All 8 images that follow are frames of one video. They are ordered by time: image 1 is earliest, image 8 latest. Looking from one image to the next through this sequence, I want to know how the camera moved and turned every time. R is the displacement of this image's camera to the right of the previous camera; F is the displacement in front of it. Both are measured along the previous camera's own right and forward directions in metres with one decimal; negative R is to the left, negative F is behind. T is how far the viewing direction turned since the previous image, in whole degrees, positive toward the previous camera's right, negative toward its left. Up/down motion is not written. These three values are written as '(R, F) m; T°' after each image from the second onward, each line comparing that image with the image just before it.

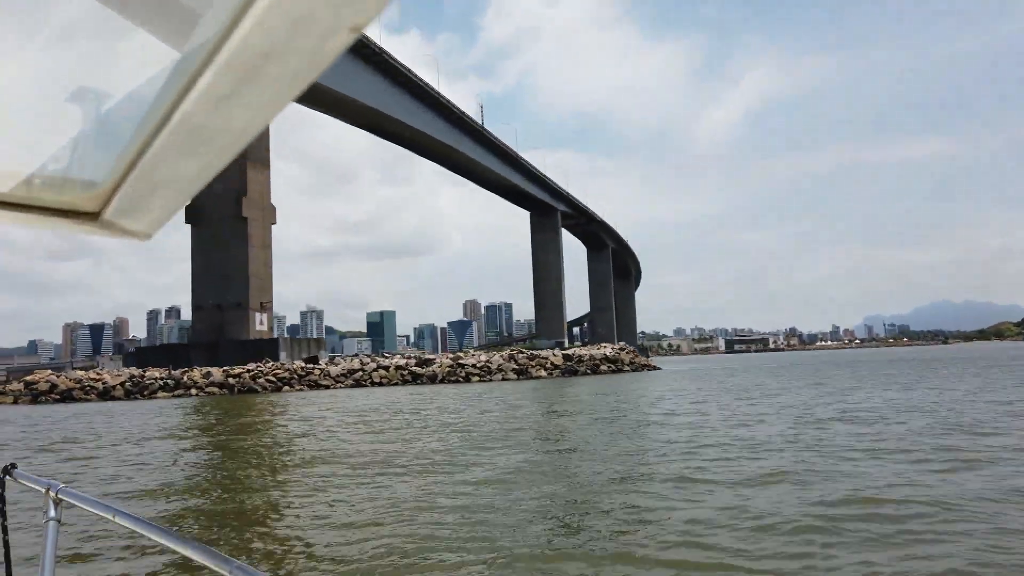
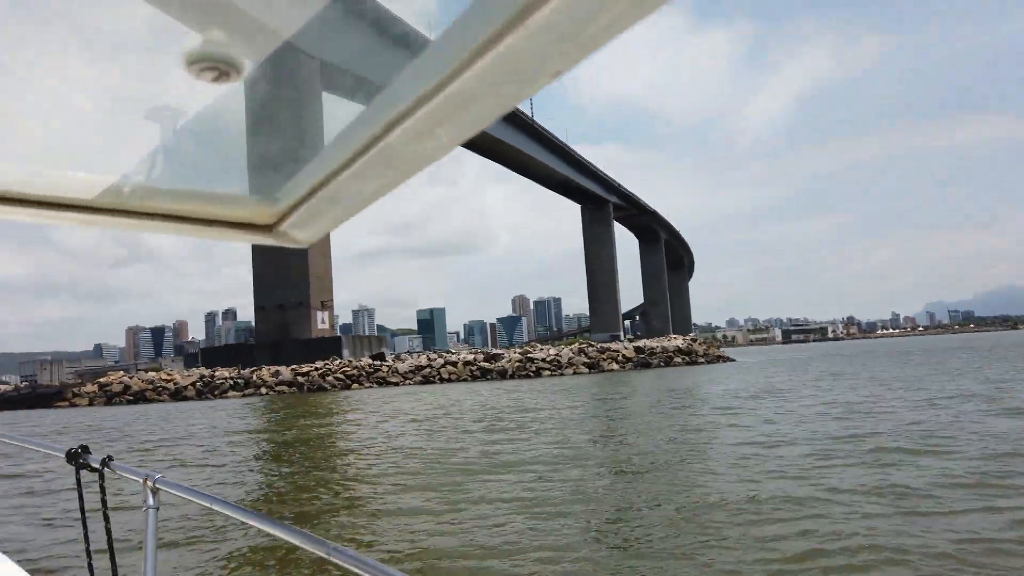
(-0.6, +0.4) m; -4°
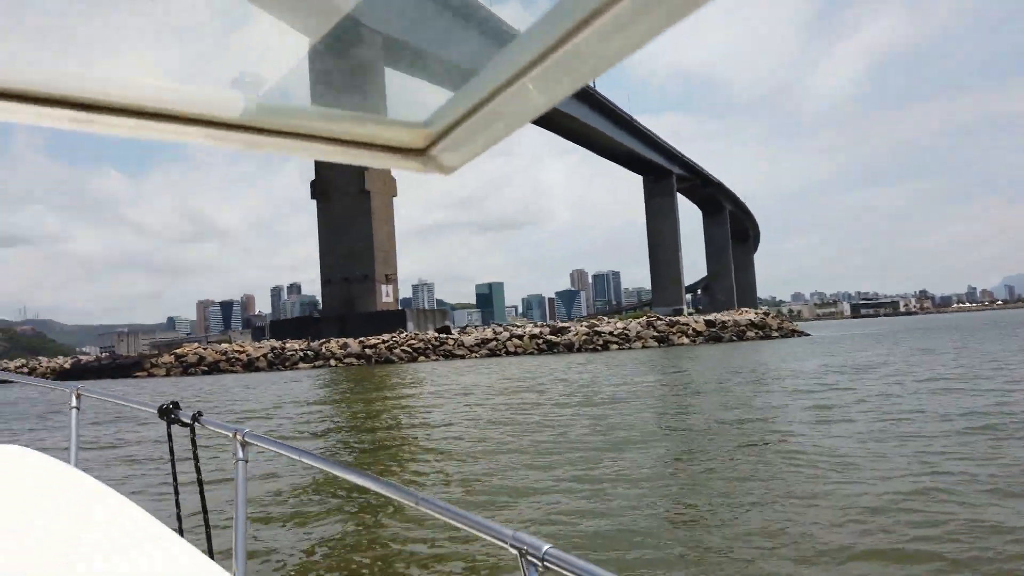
(-0.2, +0.2) m; -4°
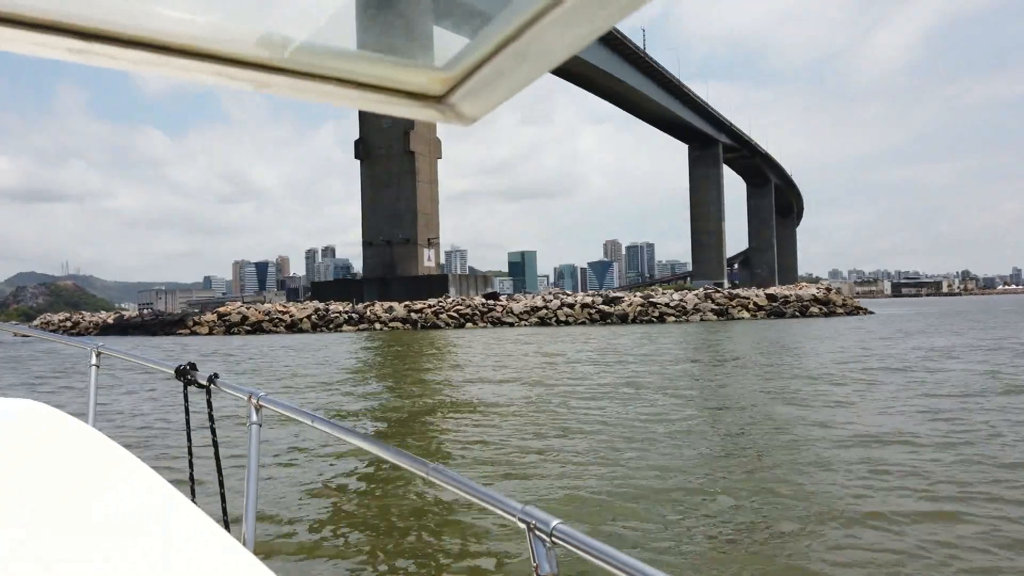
(-0.6, +0.6) m; -2°
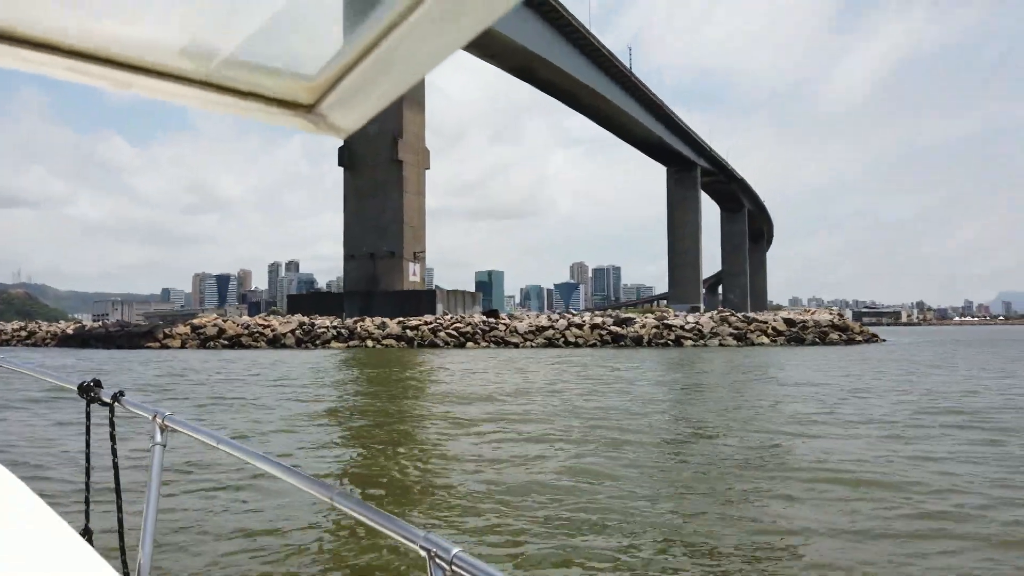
(-1.0, +1.0) m; +3°
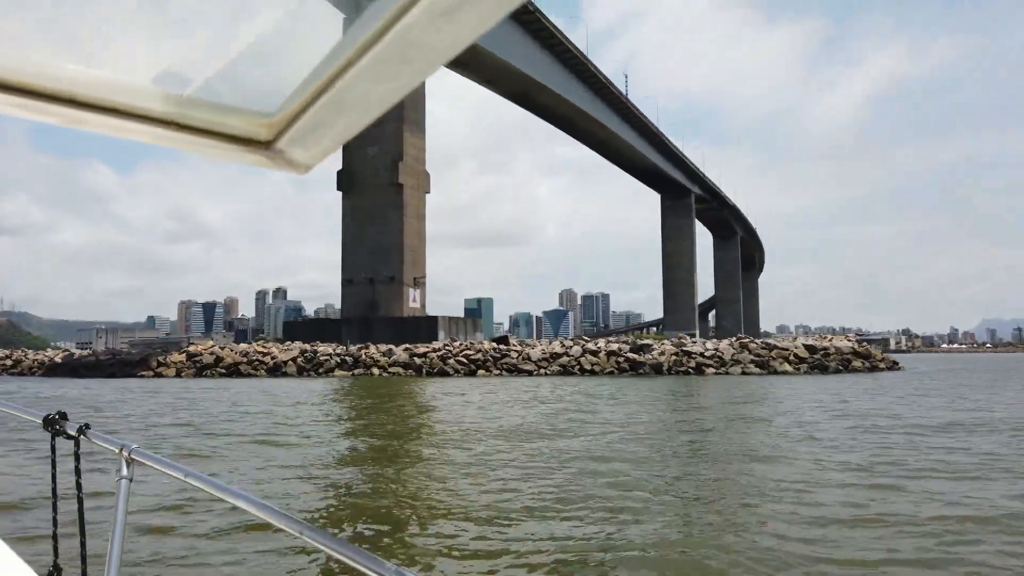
(-0.6, +0.5) m; +1°
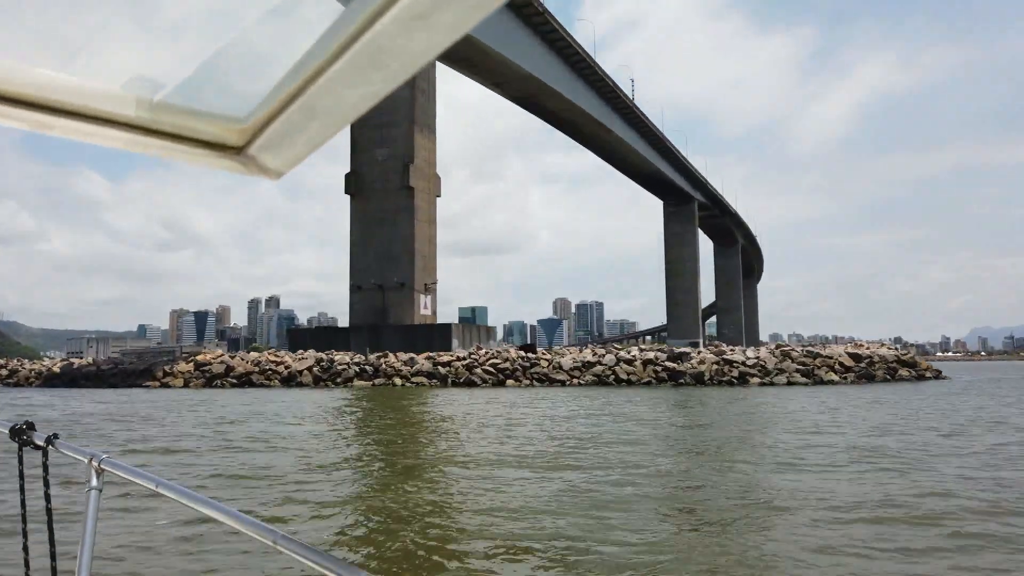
(-0.9, +0.7) m; +1°
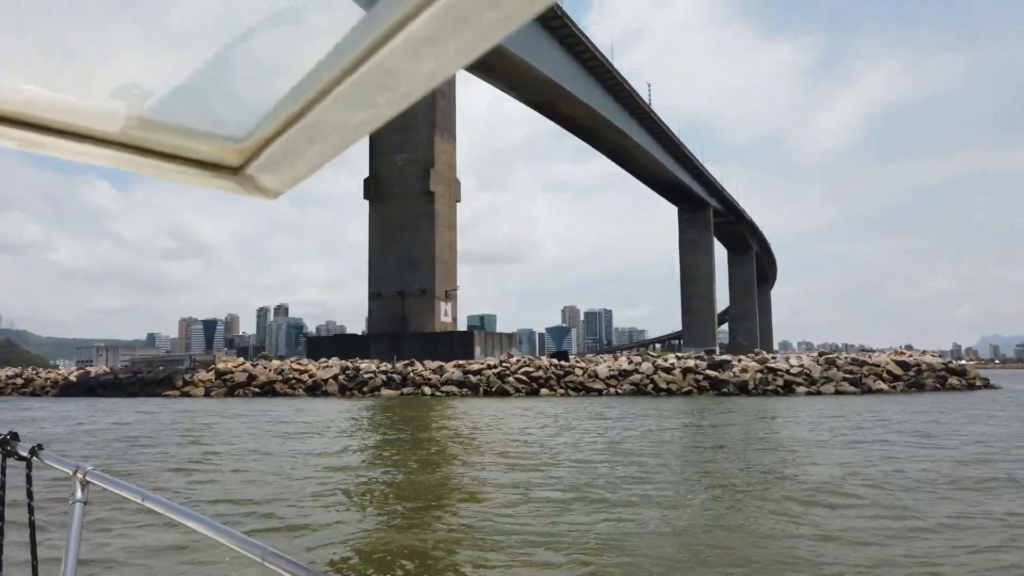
(-0.6, +0.5) m; 0°
